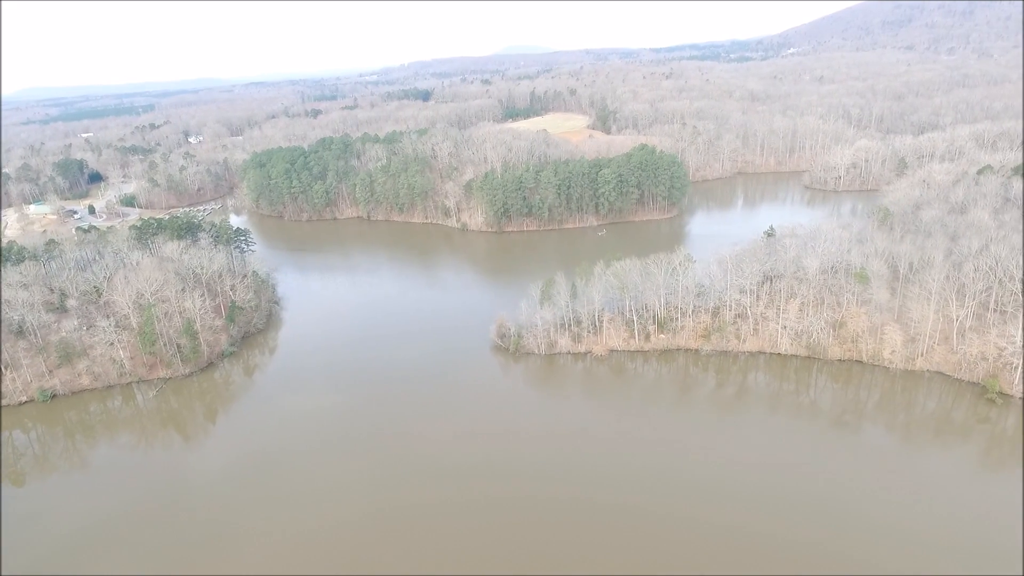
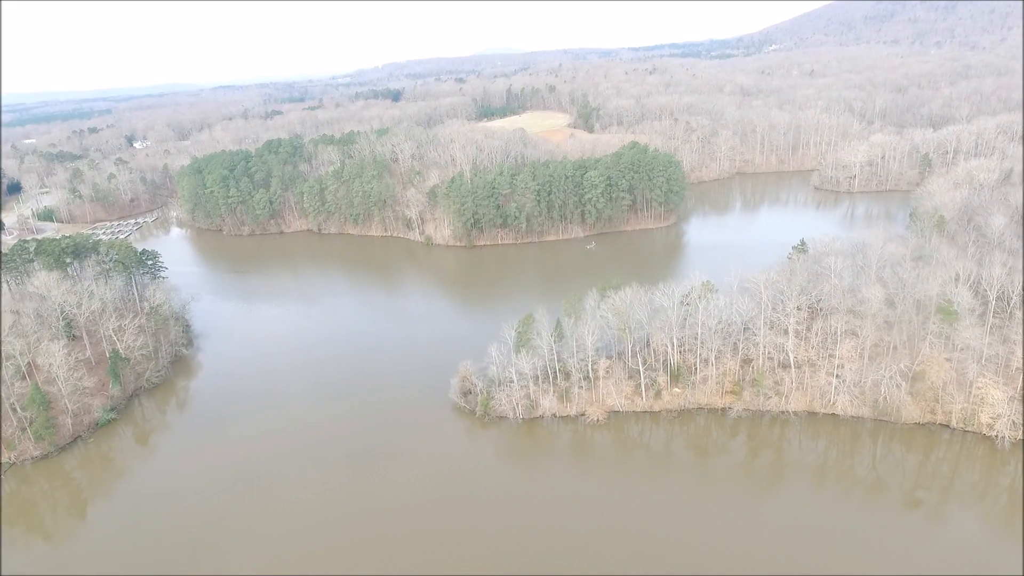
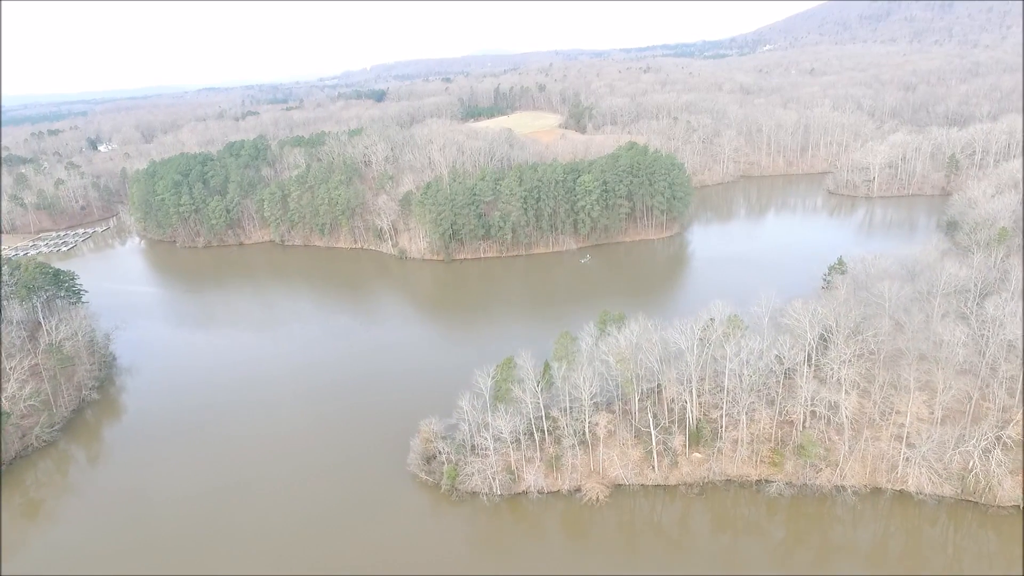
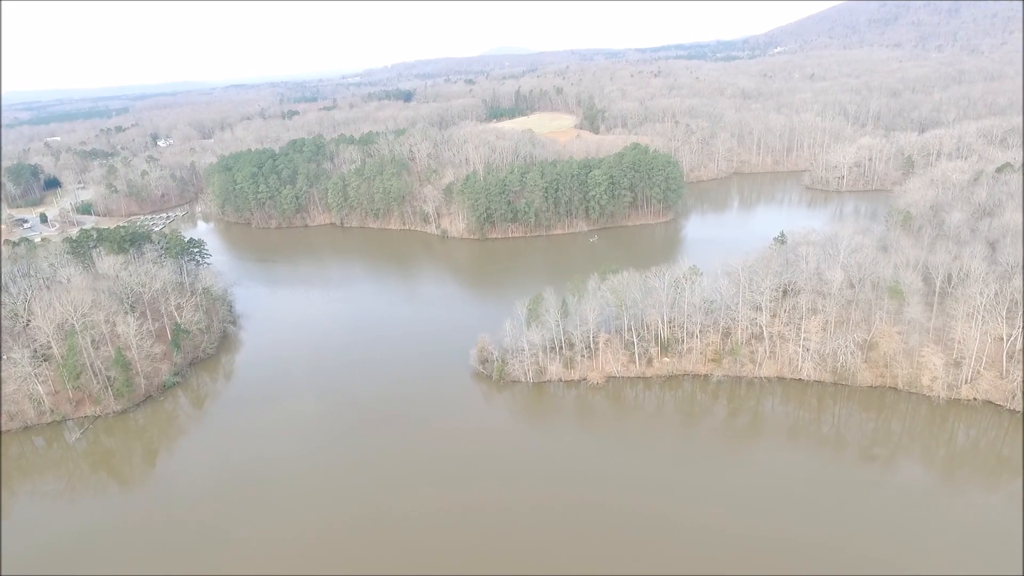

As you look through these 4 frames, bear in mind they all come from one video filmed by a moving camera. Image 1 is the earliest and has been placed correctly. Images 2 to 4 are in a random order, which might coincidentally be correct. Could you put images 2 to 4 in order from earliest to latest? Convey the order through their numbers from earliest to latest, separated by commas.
4, 2, 3
